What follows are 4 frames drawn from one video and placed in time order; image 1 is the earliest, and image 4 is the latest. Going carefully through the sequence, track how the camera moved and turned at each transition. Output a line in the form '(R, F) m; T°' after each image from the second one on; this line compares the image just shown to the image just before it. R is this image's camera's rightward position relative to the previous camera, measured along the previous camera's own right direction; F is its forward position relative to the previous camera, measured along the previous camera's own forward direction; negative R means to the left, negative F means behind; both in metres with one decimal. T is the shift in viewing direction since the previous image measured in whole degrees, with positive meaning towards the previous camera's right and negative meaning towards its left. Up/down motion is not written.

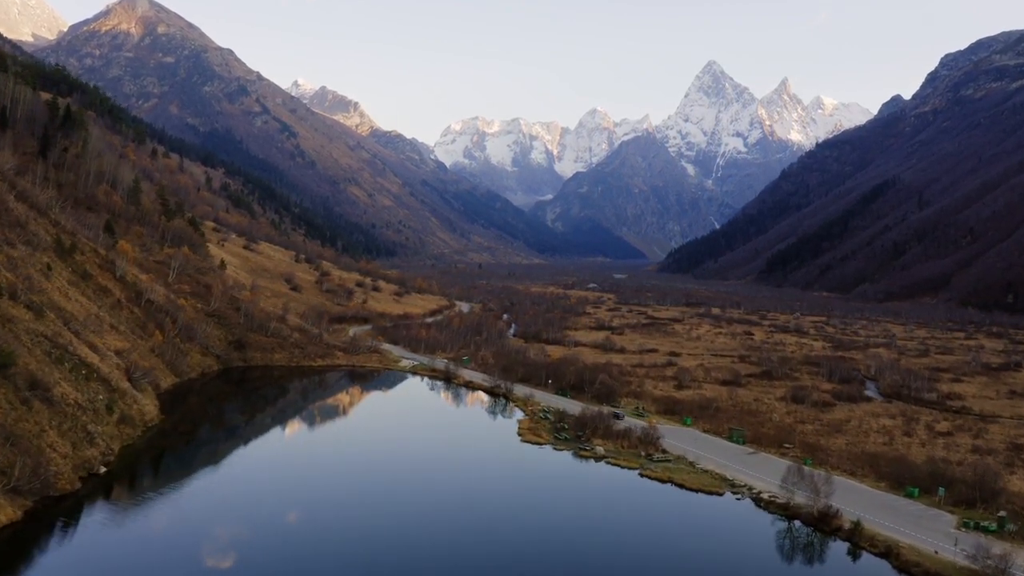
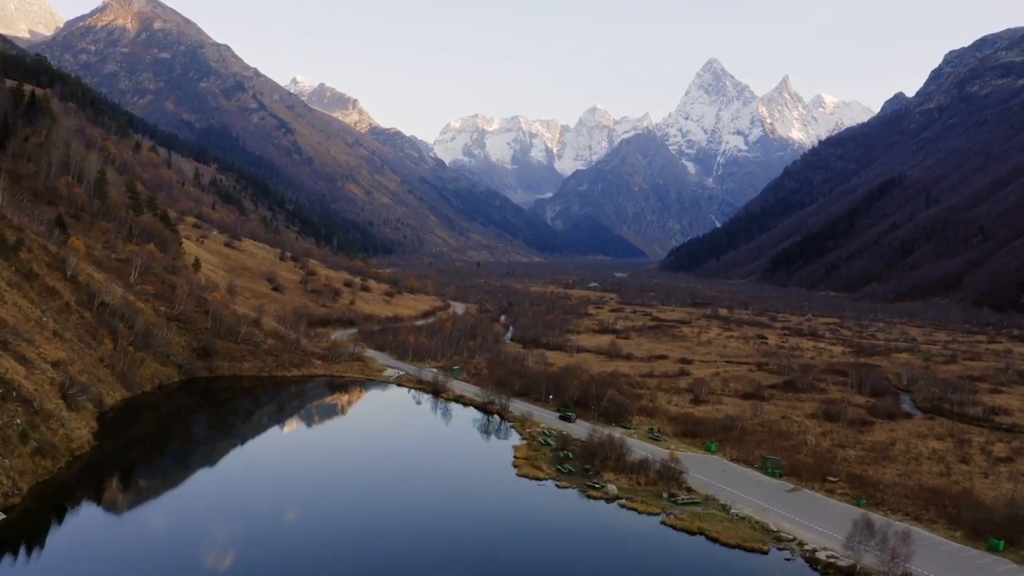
(+0.3, +8.4) m; 0°
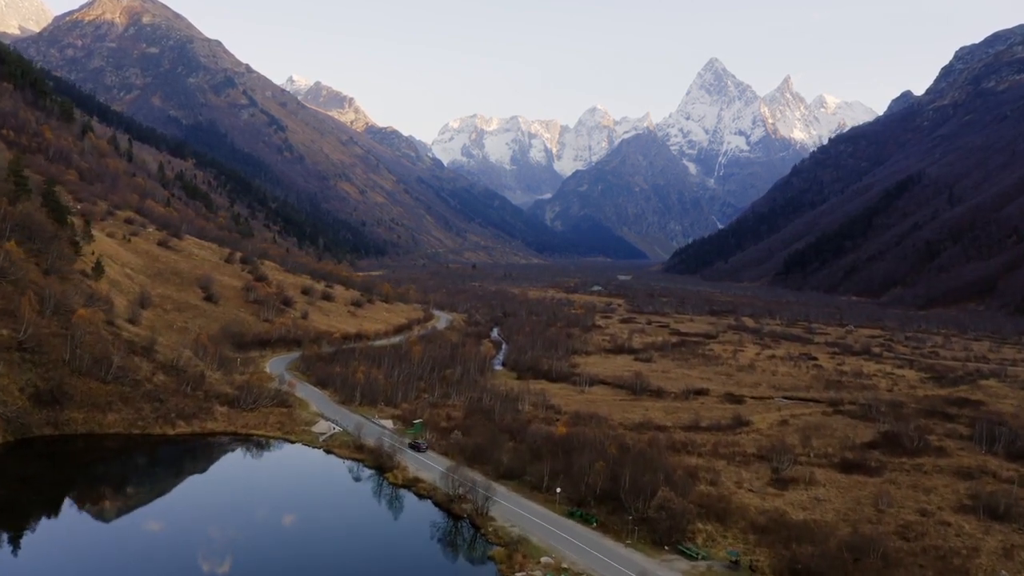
(+0.9, +23.2) m; 0°
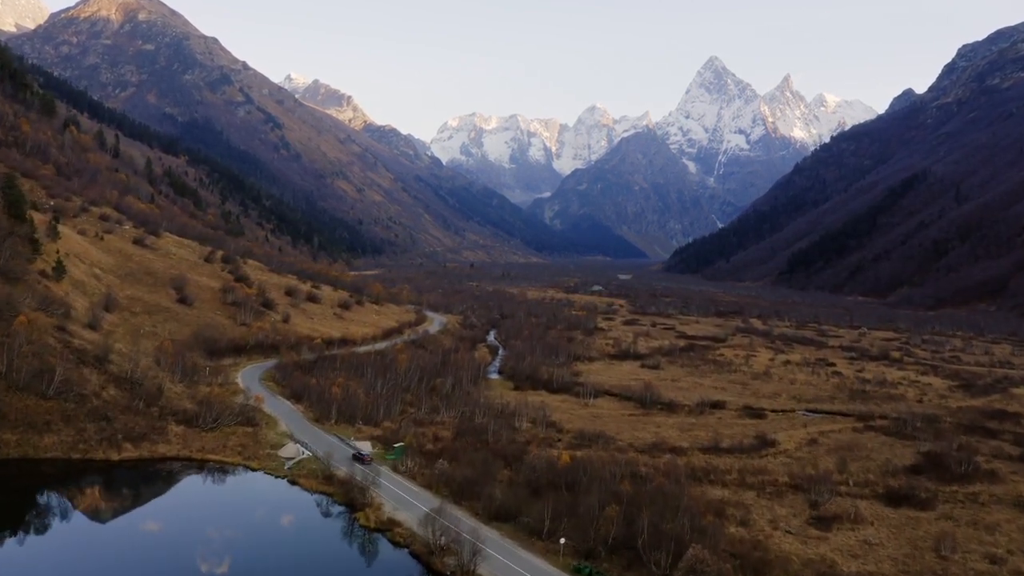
(+0.2, +6.5) m; 0°
